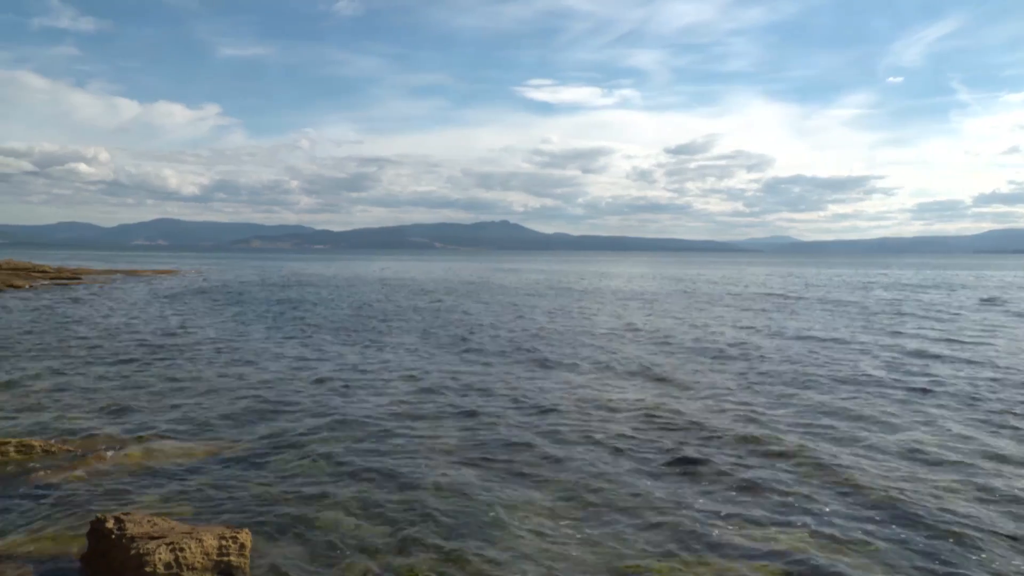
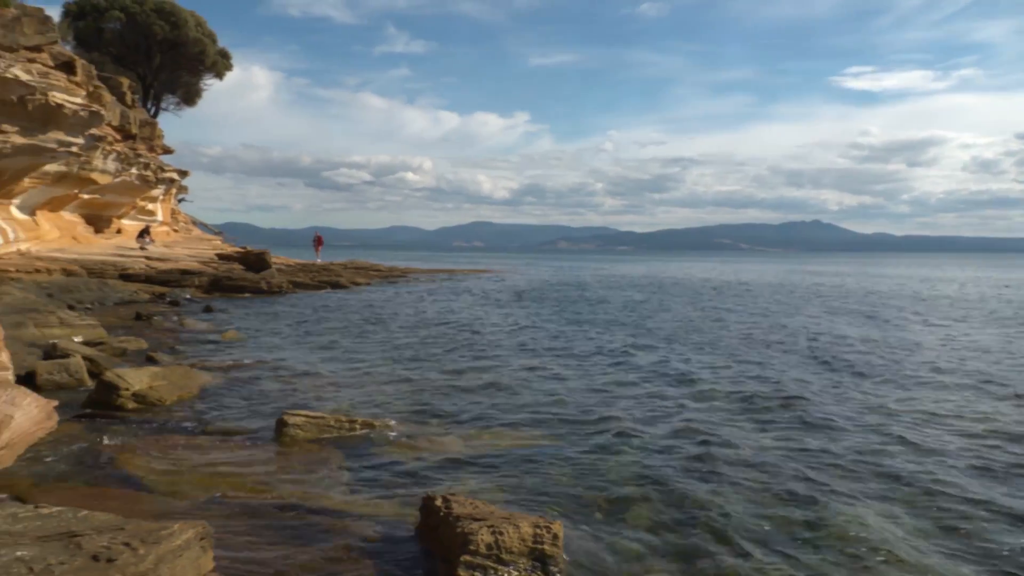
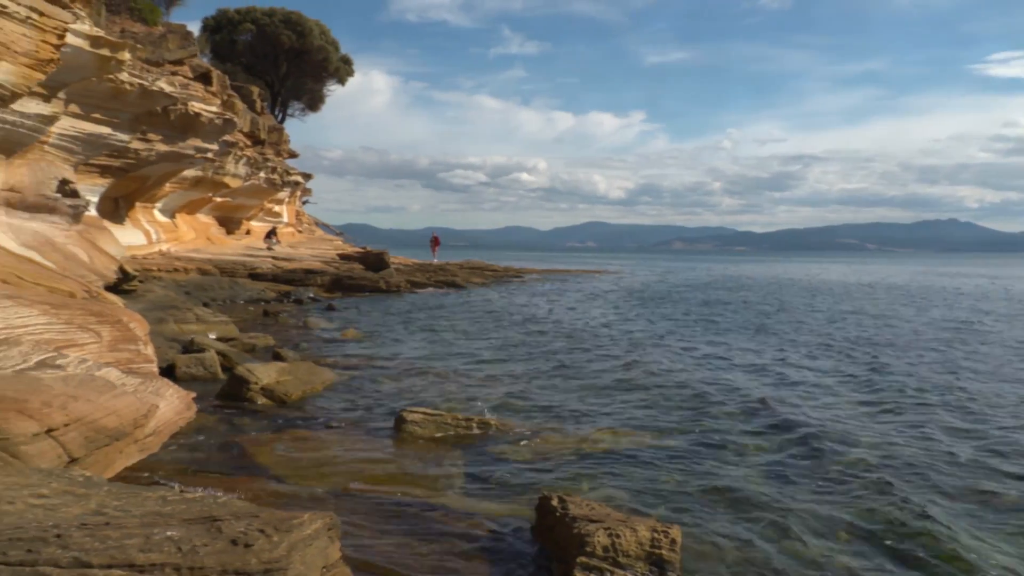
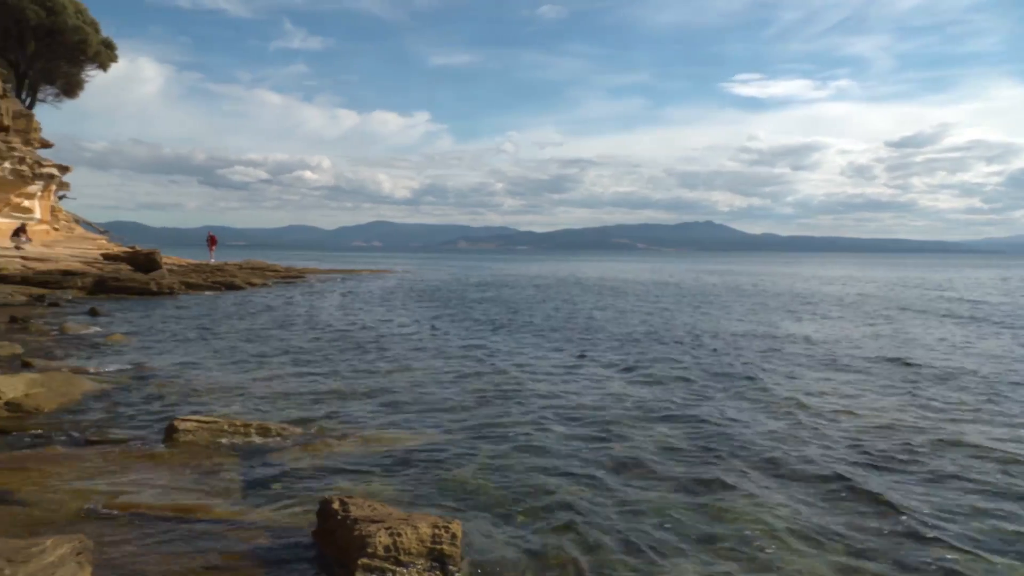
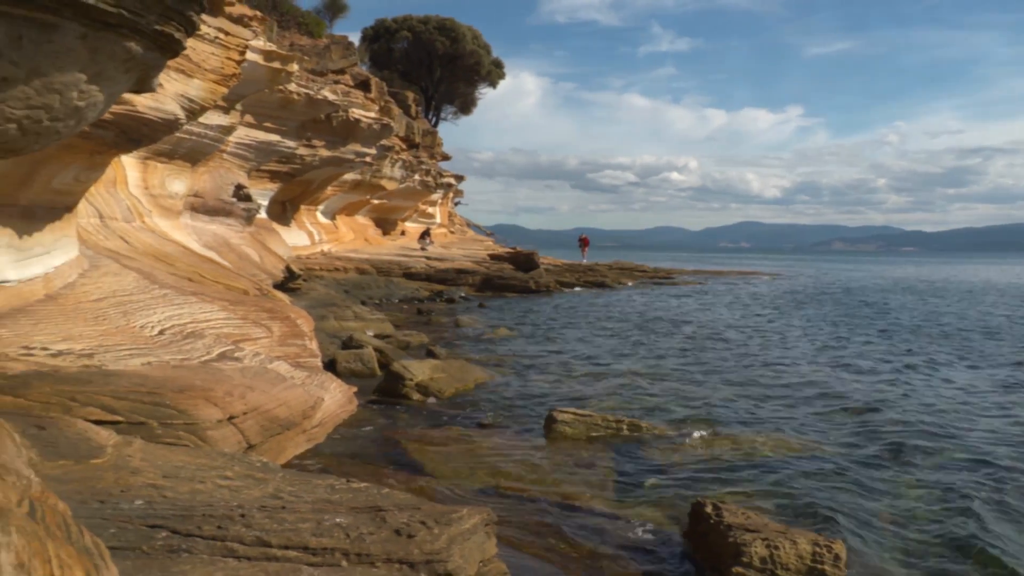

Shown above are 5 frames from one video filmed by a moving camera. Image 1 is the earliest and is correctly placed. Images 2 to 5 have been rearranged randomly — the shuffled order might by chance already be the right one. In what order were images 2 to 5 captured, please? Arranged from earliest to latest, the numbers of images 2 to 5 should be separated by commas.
4, 2, 3, 5
